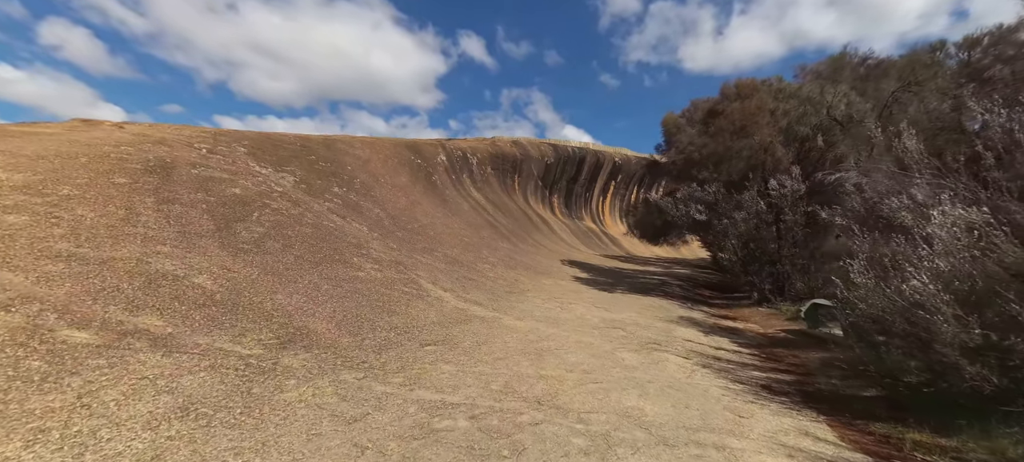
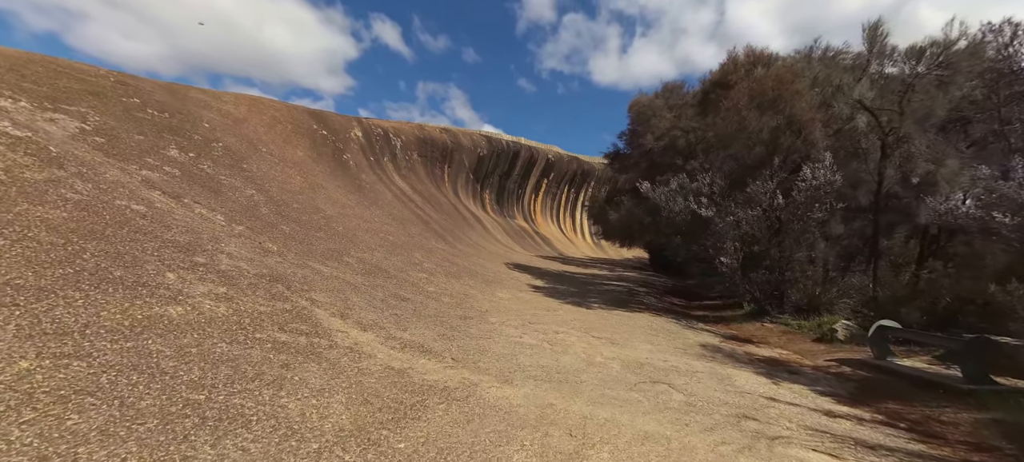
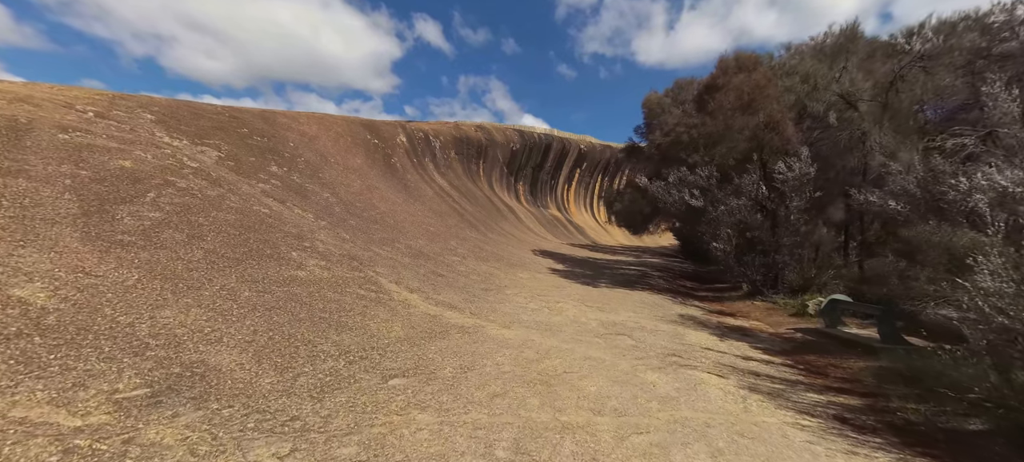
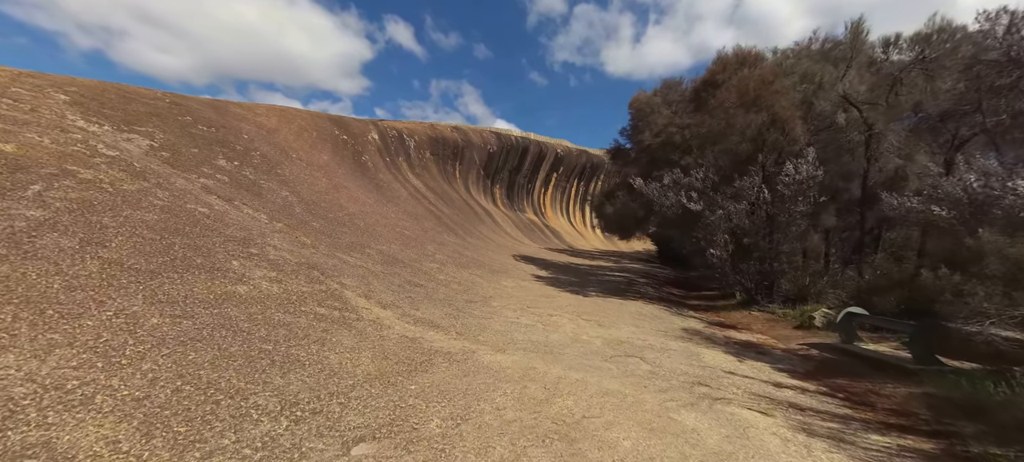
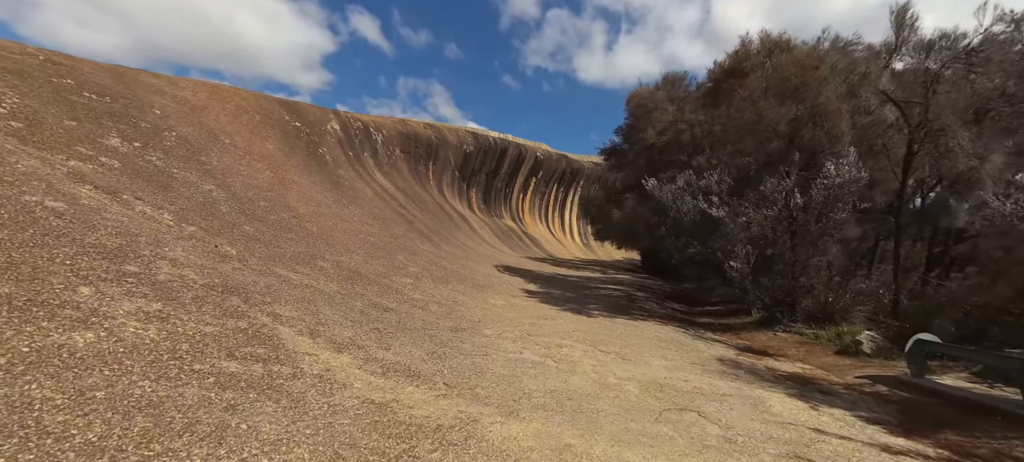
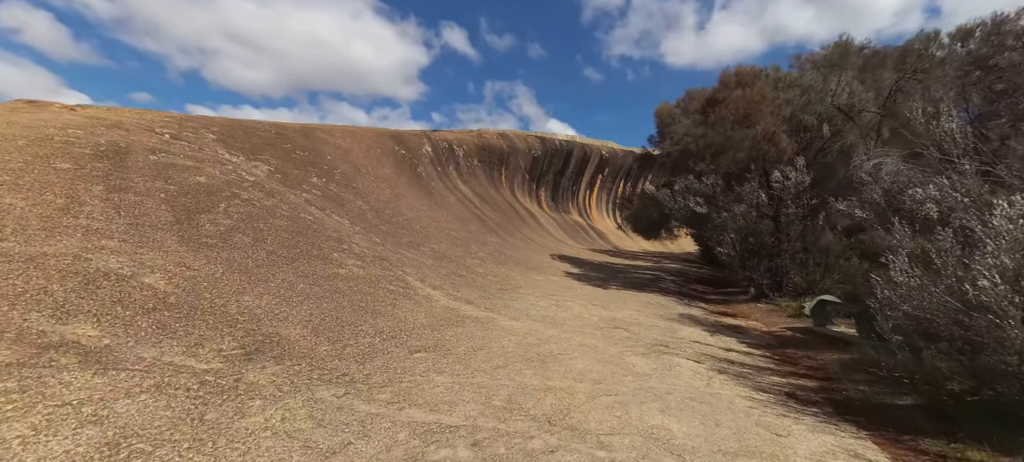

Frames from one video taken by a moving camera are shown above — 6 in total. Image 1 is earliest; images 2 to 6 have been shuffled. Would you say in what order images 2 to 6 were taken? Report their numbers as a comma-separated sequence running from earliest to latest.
6, 3, 4, 2, 5
